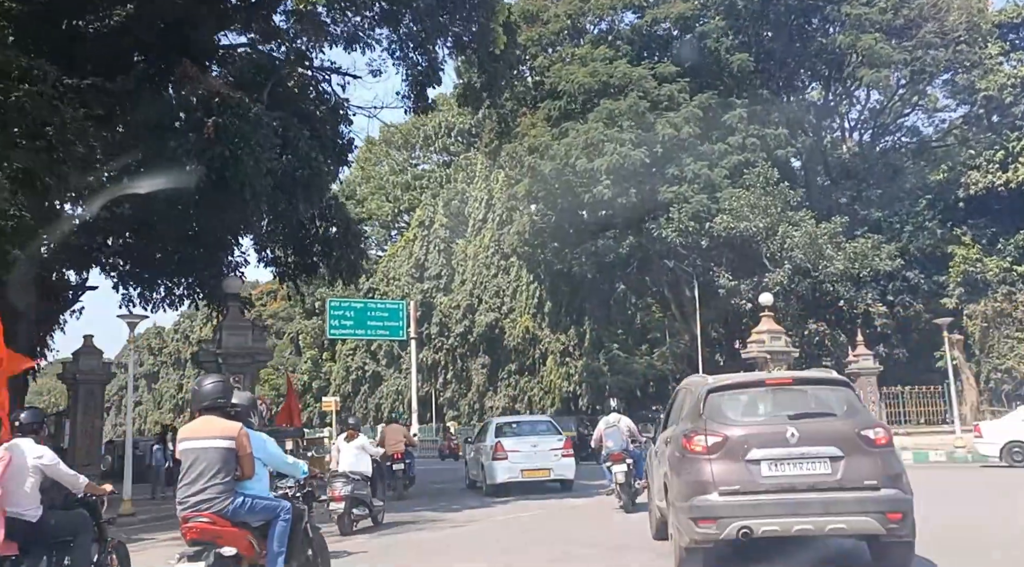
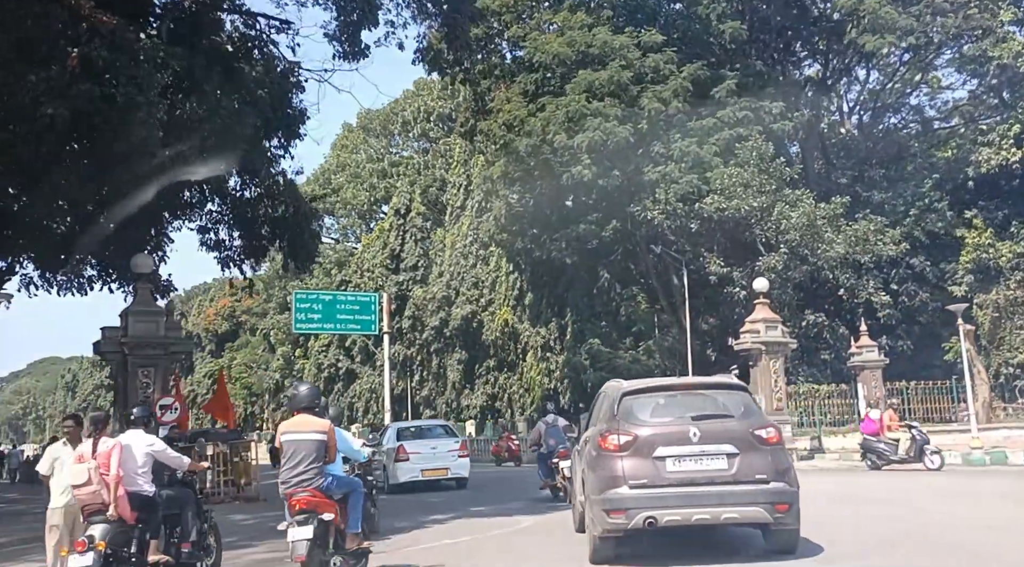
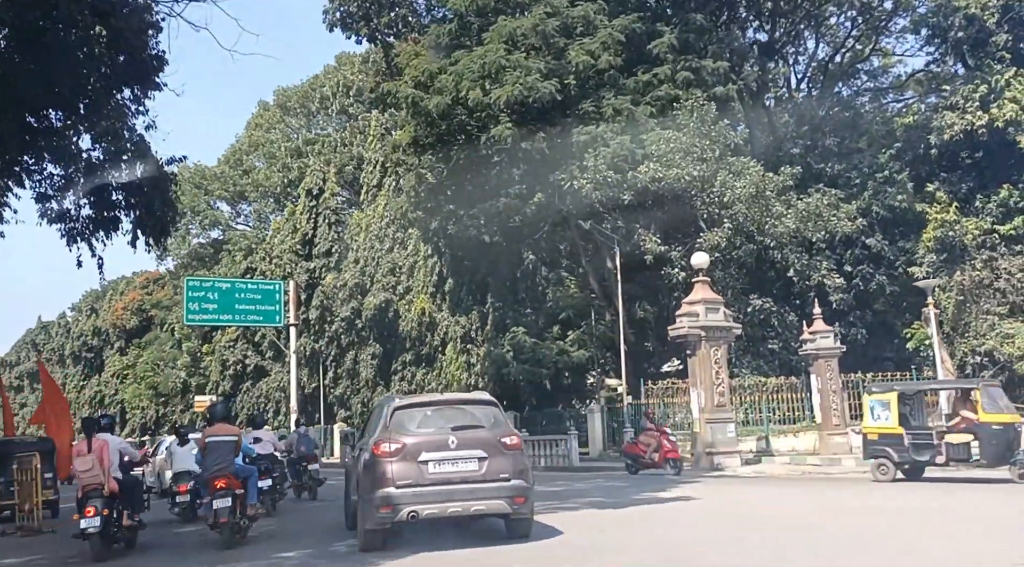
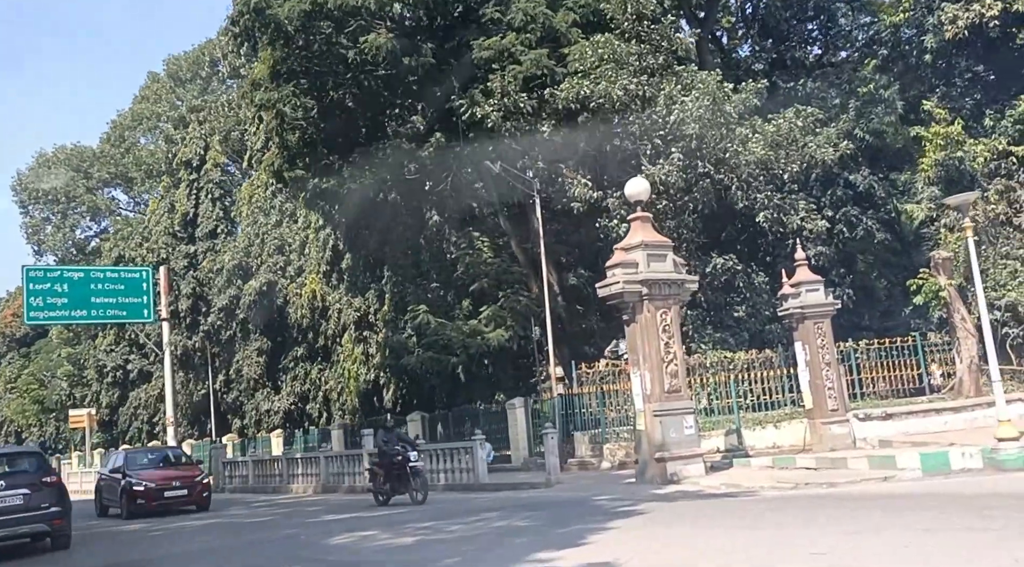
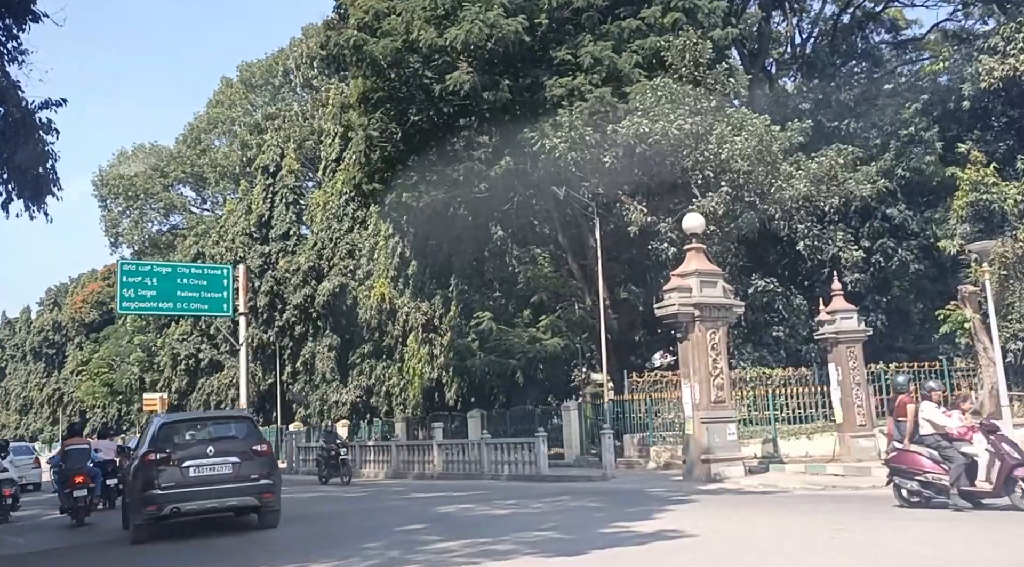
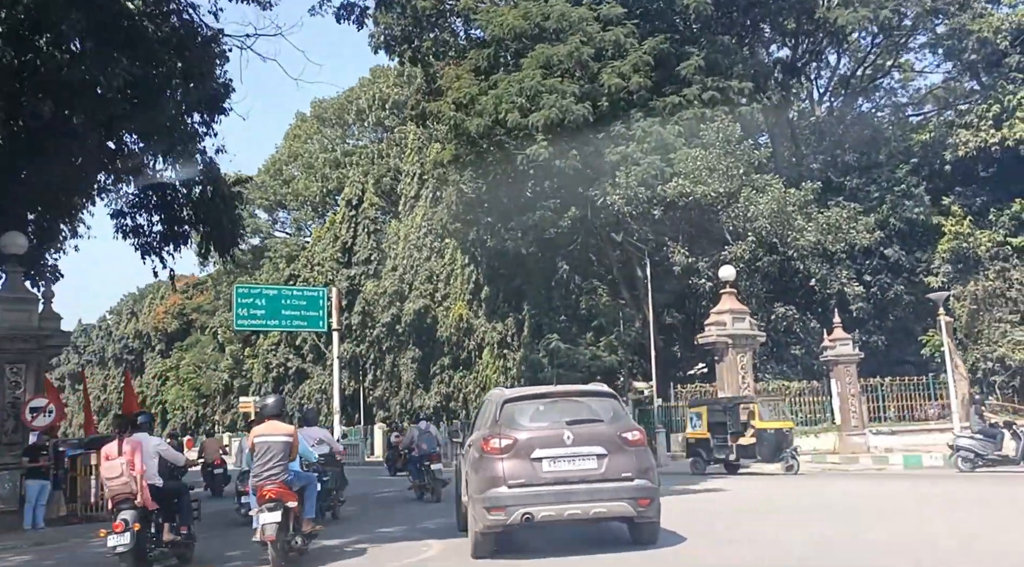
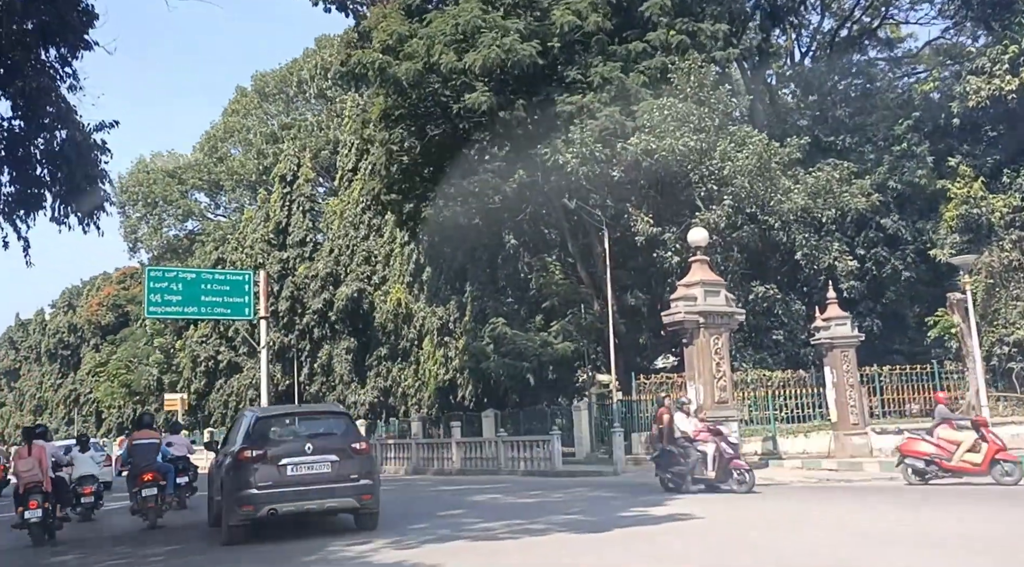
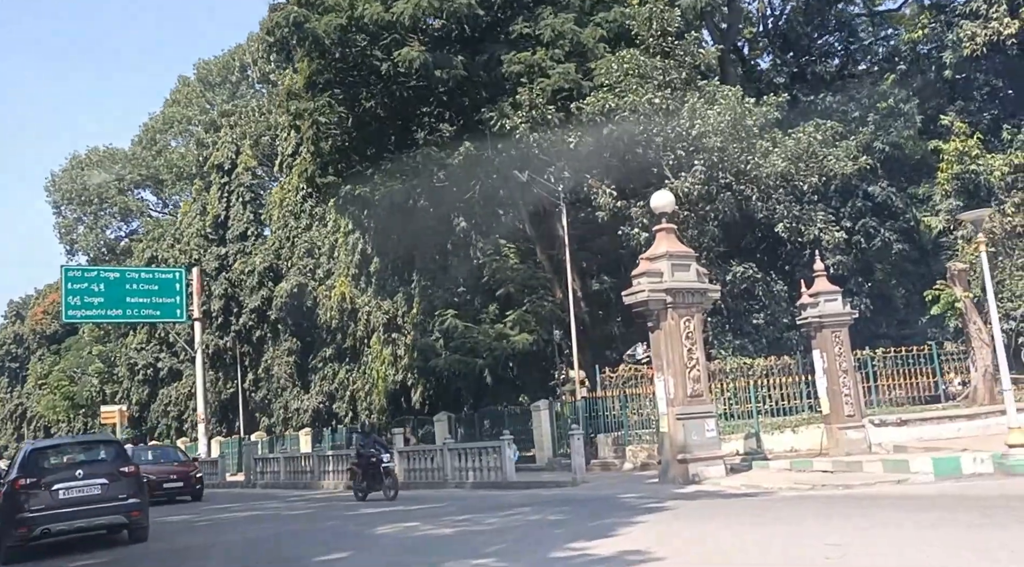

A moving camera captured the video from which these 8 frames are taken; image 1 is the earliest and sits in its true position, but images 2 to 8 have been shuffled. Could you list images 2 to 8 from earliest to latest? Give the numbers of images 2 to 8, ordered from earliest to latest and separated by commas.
2, 6, 3, 7, 5, 8, 4
